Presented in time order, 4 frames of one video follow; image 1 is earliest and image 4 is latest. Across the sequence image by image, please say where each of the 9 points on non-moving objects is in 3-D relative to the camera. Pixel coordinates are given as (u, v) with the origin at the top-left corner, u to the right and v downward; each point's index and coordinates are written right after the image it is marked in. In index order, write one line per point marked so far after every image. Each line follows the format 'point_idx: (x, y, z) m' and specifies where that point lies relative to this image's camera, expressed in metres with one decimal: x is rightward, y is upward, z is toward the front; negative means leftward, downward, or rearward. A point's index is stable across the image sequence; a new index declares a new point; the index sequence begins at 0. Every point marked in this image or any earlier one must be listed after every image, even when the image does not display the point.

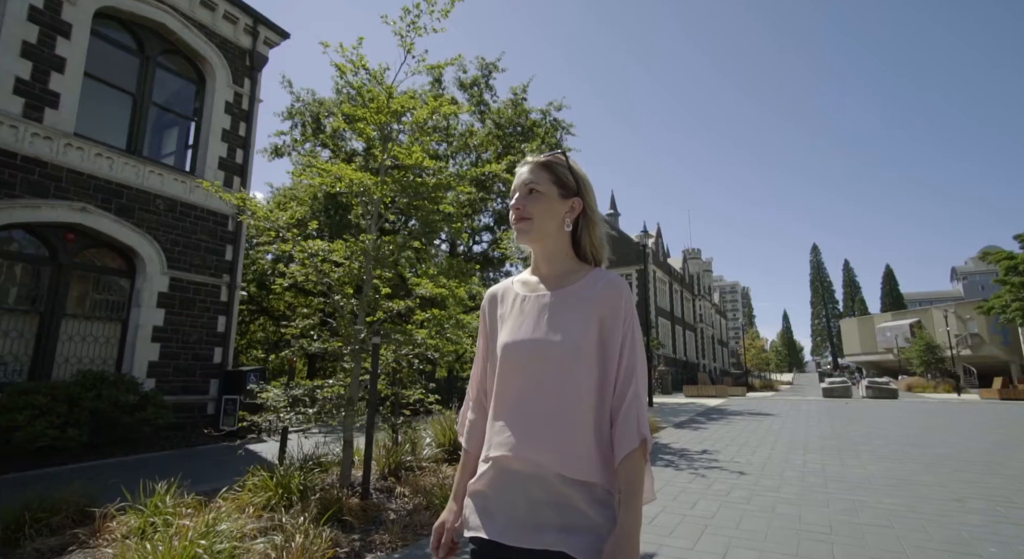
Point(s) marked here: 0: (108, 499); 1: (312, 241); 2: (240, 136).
0: (-3.5, -2.0, +4.8) m
1: (-2.1, +0.4, +6.1) m
2: (-6.1, +3.2, +12.2) m
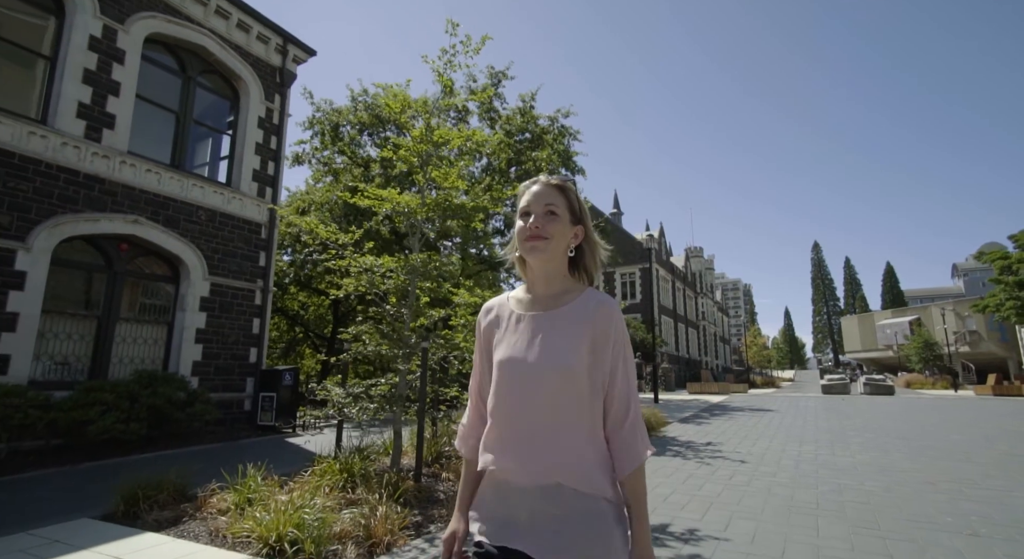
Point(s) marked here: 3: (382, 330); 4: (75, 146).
0: (-3.2, -2.1, +5.6) m
1: (-1.8, +0.3, +6.9) m
2: (-5.7, +3.1, +12.9) m
3: (-1.6, -0.6, +6.8) m
4: (-7.4, +2.2, +9.2) m
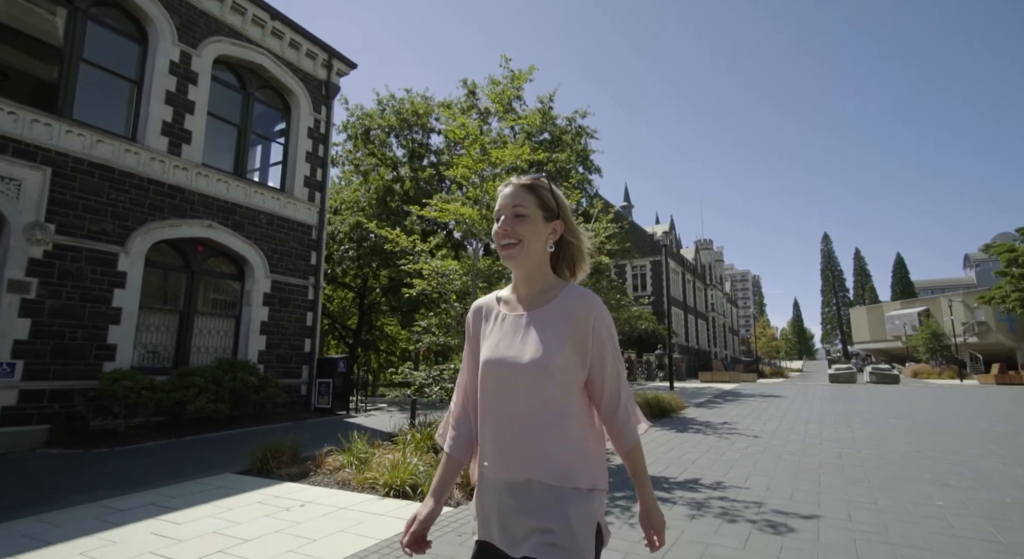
0: (-2.6, -2.1, +6.8) m
1: (-1.1, +0.3, +8.0) m
2: (-5.0, +3.2, +14.1) m
3: (-0.9, -0.6, +7.9) m
4: (-6.7, +2.3, +10.3) m
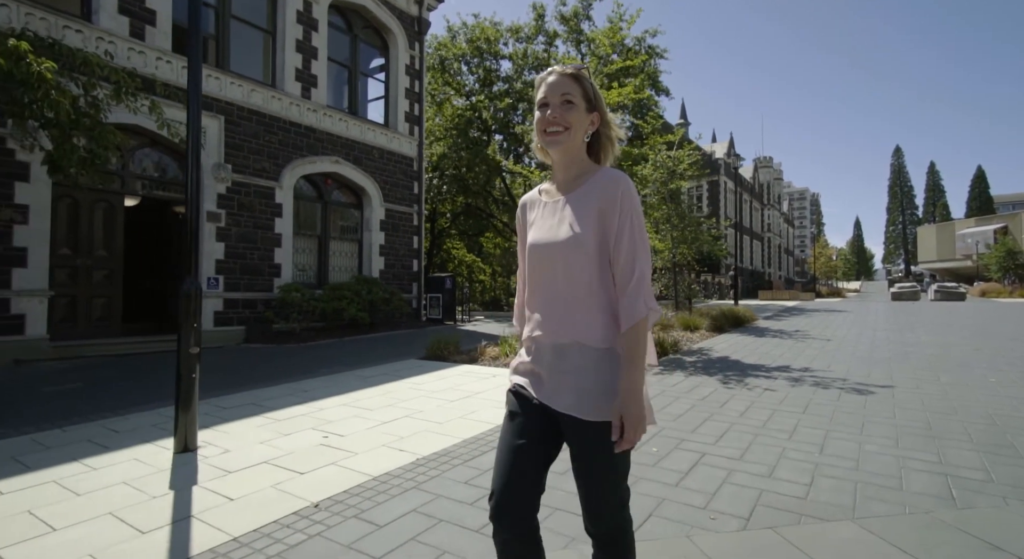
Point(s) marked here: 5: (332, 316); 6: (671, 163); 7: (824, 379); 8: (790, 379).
0: (-0.8, -1.0, +8.6) m
1: (+0.7, +1.5, +9.4) m
2: (-2.7, +5.3, +15.2) m
3: (+0.9, +0.6, +9.4) m
4: (-4.7, +3.8, +11.8) m
5: (-3.8, -0.8, +11.3) m
6: (+3.9, +2.9, +13.3) m
7: (+3.6, -1.2, +6.3) m
8: (+3.2, -1.2, +6.4) m
